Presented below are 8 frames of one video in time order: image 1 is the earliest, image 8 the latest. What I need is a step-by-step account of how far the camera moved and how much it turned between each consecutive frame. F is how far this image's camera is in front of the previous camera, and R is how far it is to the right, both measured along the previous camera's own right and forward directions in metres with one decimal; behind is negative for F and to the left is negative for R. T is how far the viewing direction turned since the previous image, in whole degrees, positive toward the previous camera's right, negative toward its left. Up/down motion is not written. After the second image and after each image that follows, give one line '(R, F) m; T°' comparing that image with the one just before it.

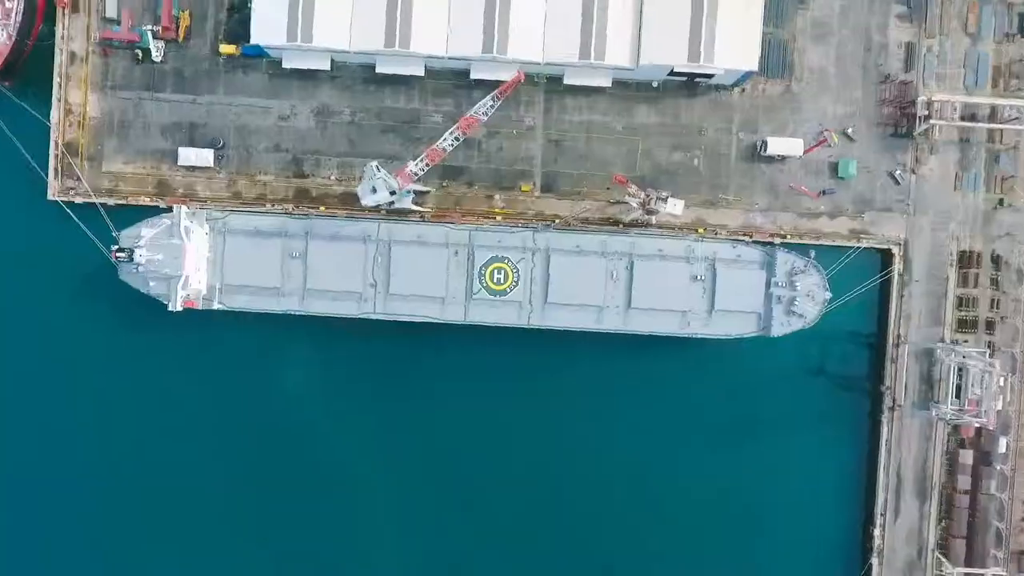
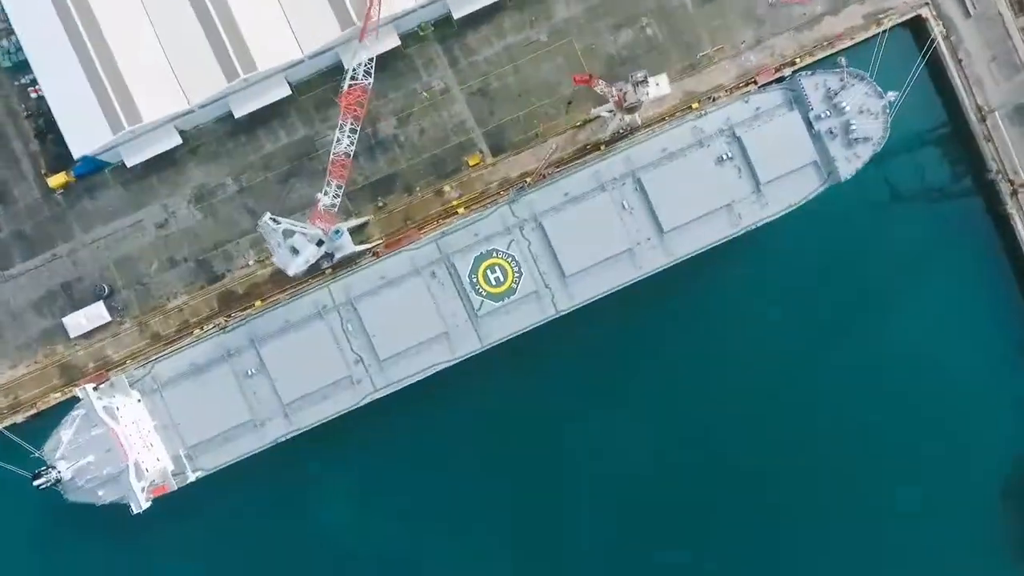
(-0.1, +13.4) m; -1°
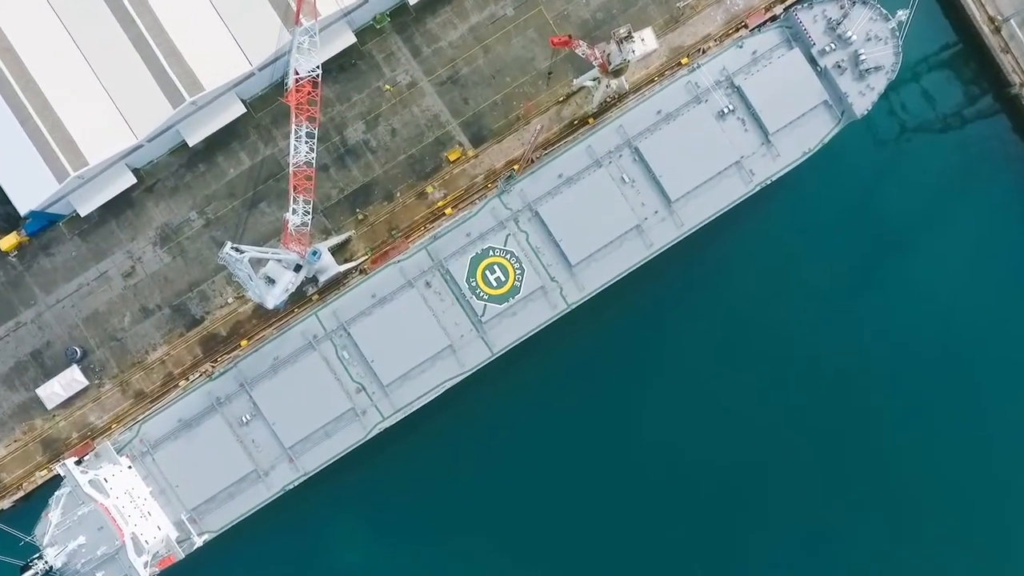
(-0.2, +4.1) m; 0°
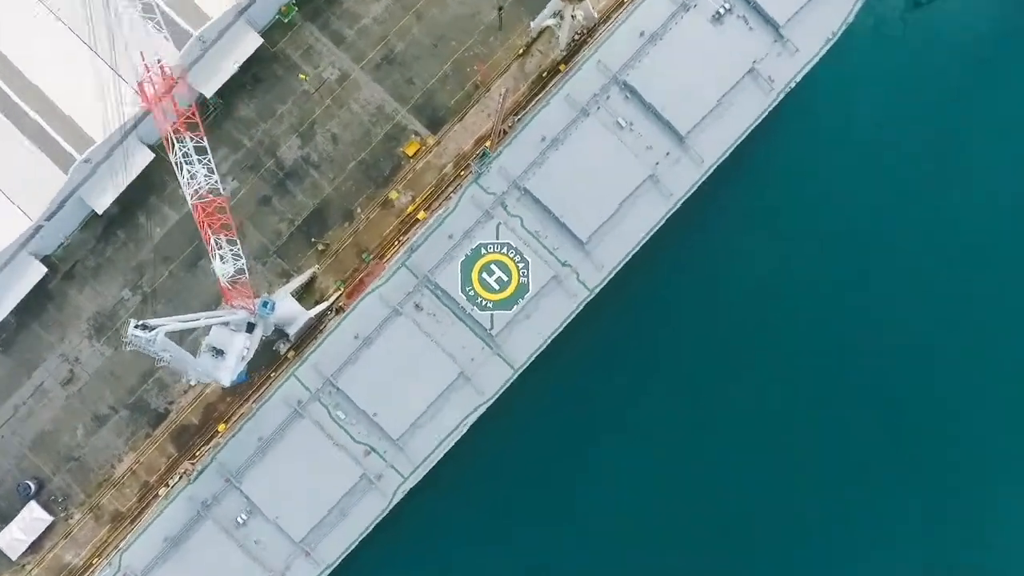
(-0.3, +7.8) m; 0°
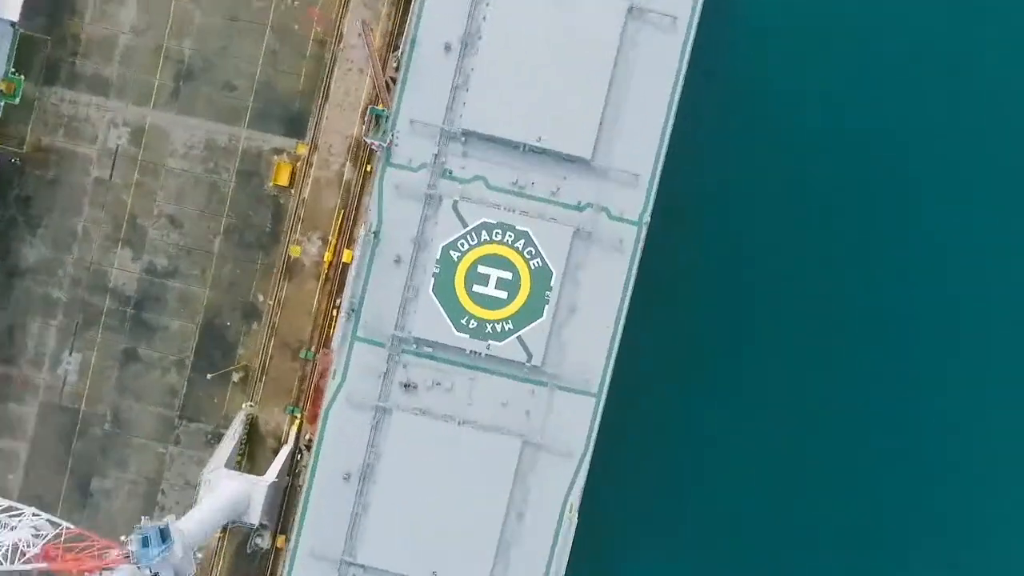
(-0.5, +13.5) m; 0°
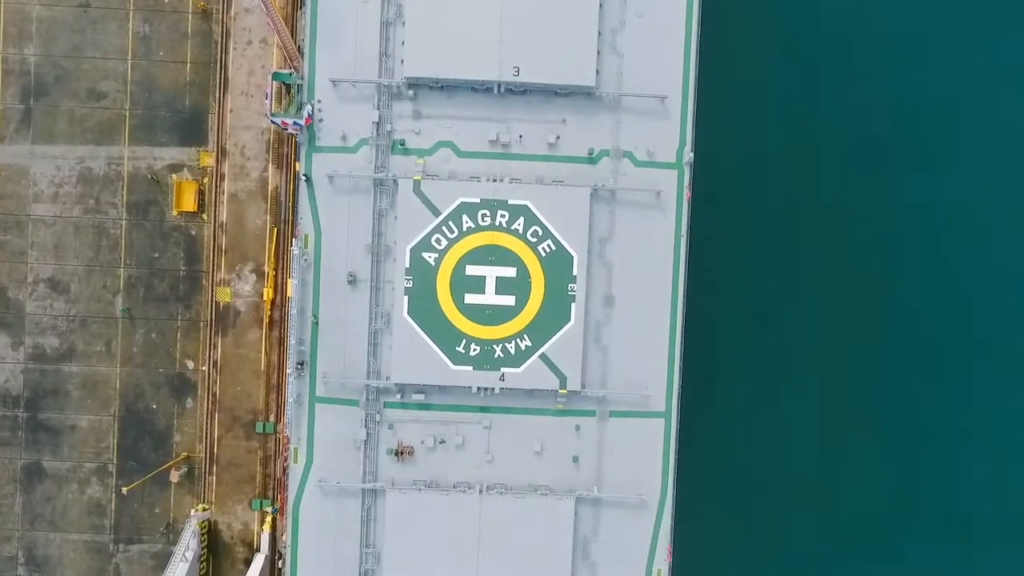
(-0.2, +6.4) m; 0°
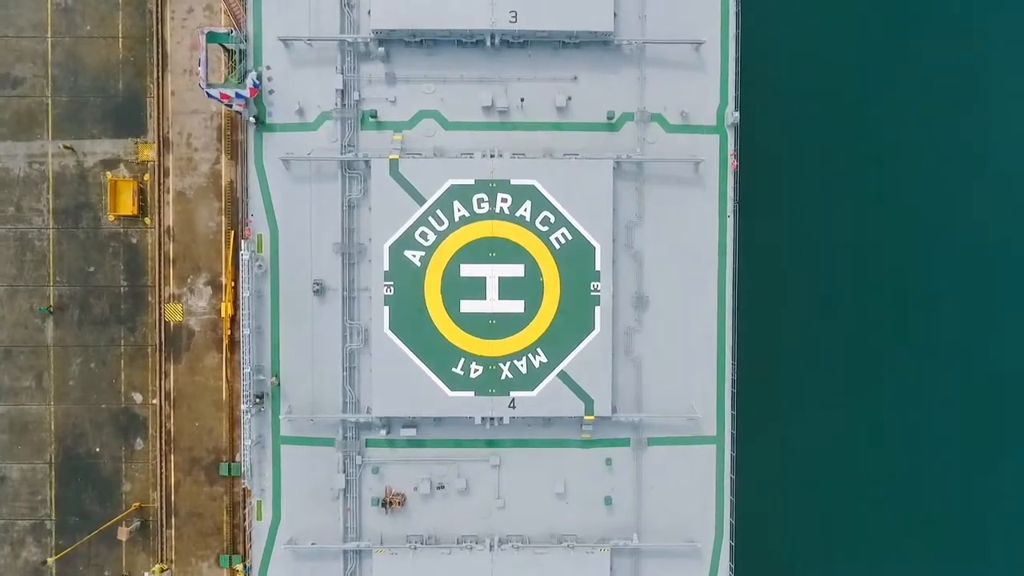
(-0.2, +3.1) m; 0°
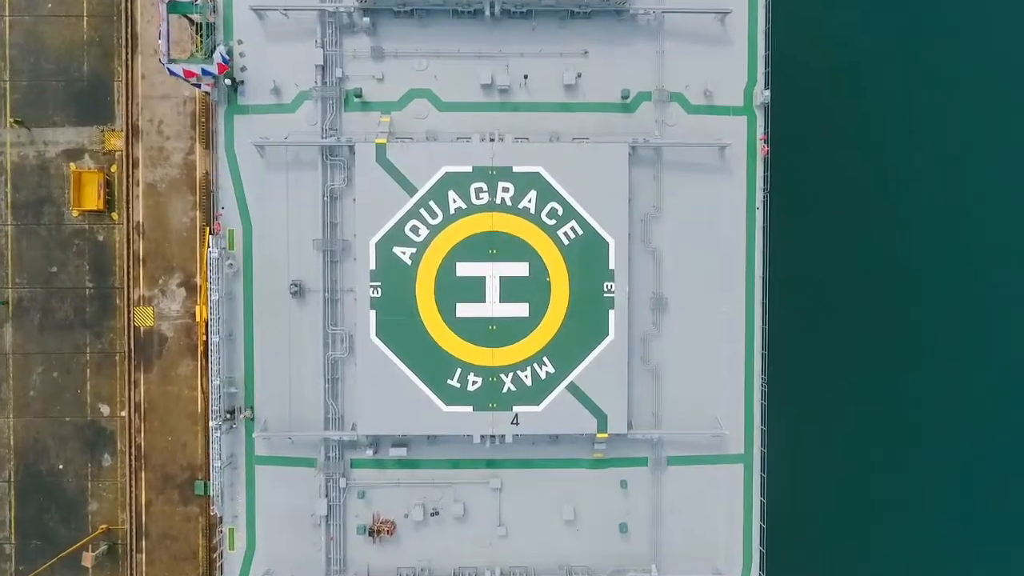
(-0.1, +1.4) m; 0°
